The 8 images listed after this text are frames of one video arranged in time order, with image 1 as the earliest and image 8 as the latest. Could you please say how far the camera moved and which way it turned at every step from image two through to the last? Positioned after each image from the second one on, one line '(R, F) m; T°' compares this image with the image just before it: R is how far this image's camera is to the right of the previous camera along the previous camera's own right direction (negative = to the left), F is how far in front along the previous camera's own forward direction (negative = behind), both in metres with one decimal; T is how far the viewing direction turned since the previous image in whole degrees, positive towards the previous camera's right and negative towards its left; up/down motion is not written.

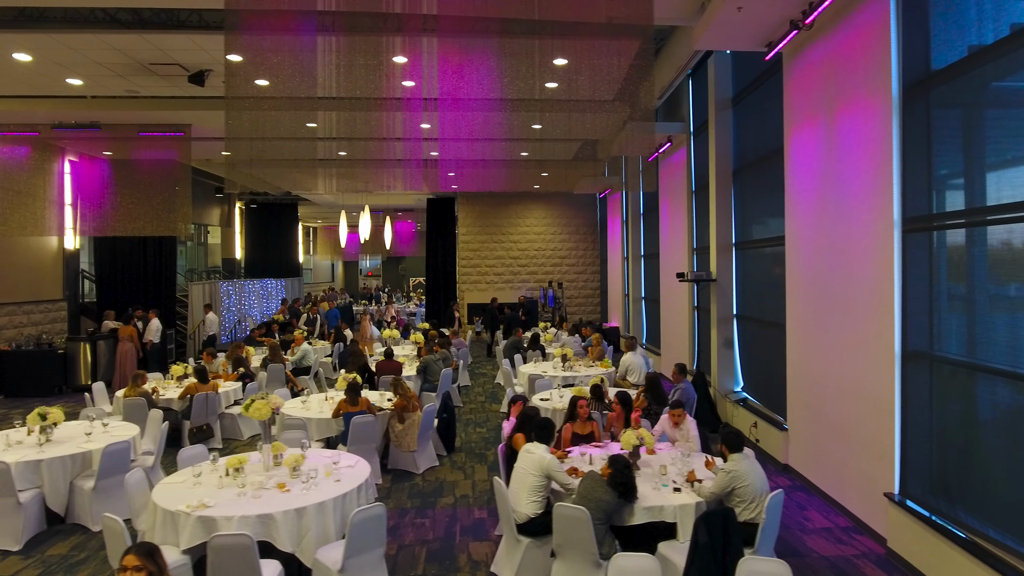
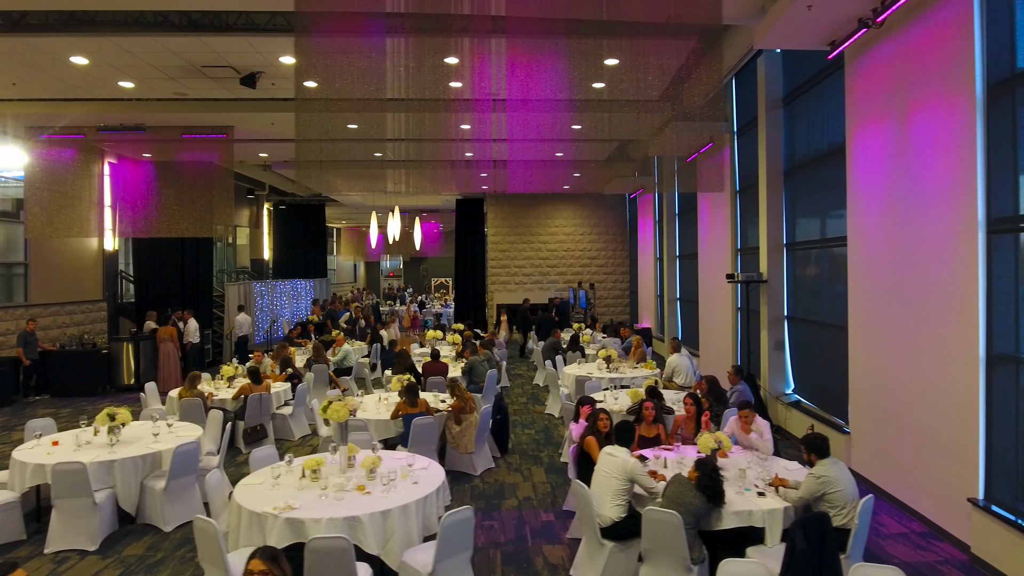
(-0.5, 0.0) m; -1°
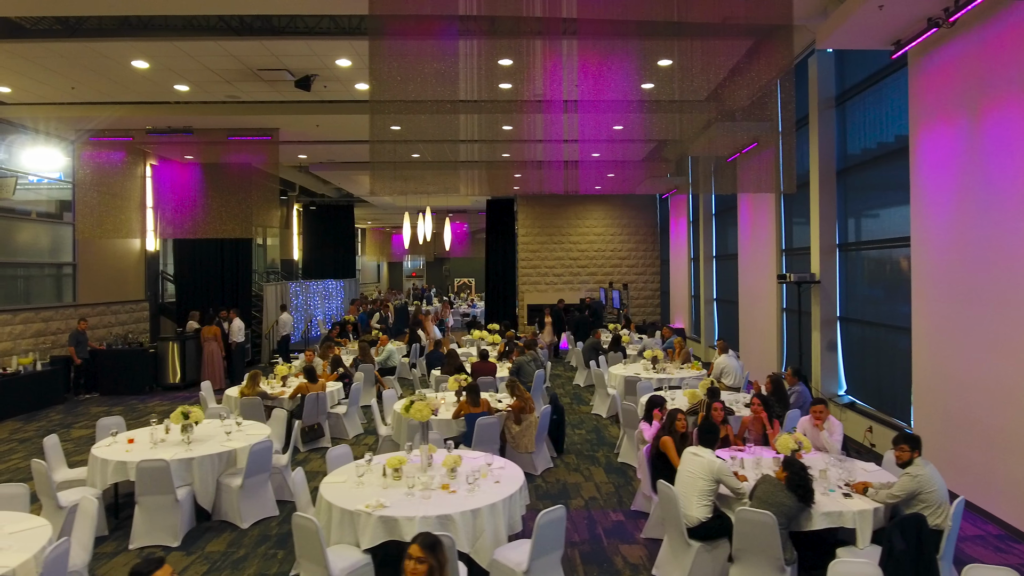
(-0.5, 0.0) m; -1°
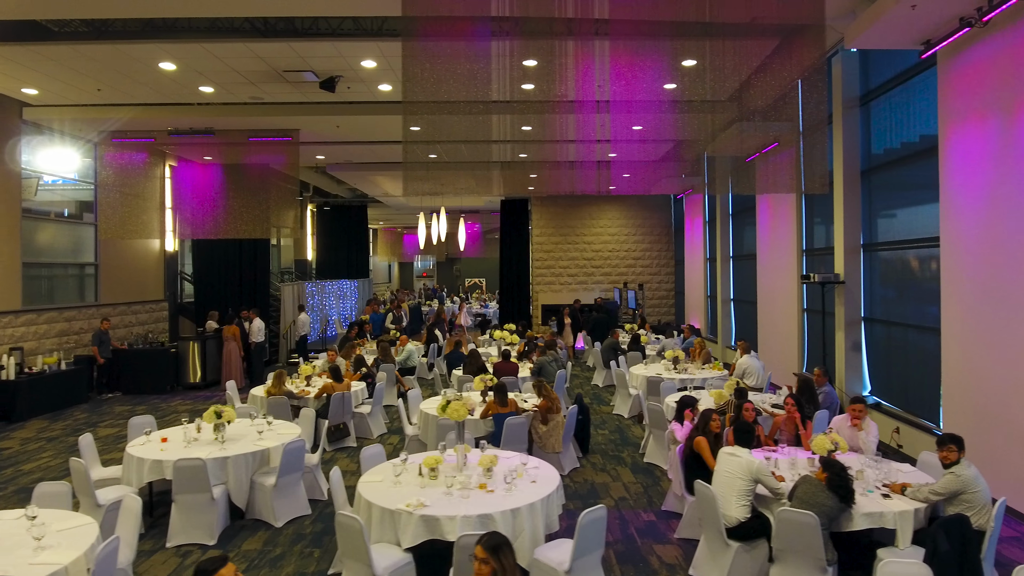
(-0.2, 0.0) m; -1°
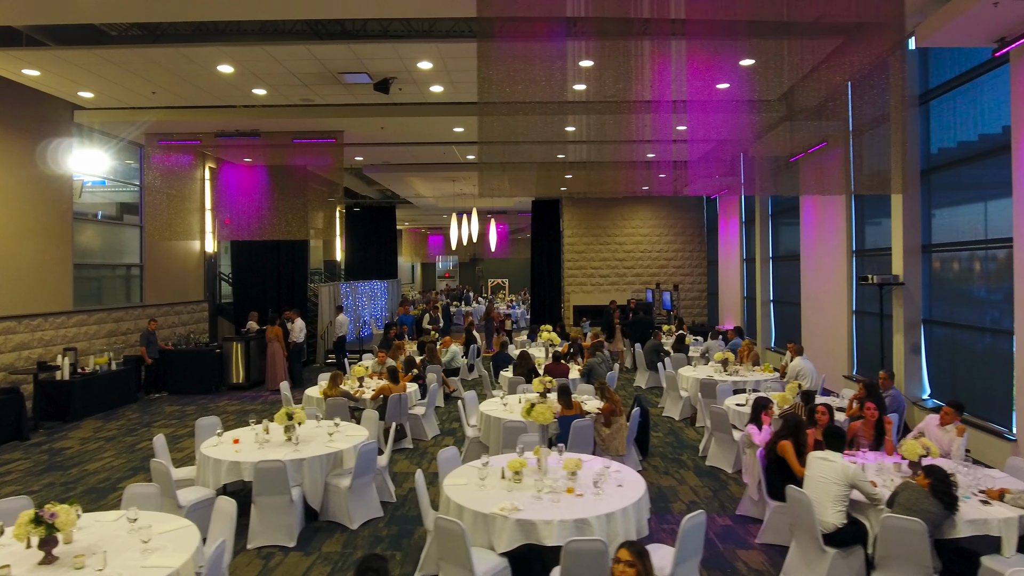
(-0.6, 0.0) m; -1°
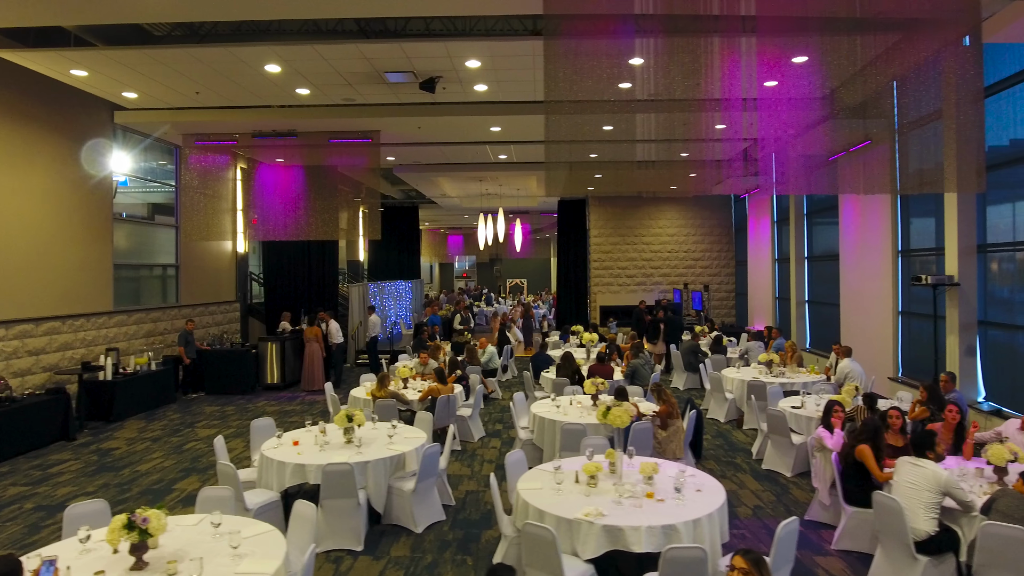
(-0.5, +0.1) m; -1°
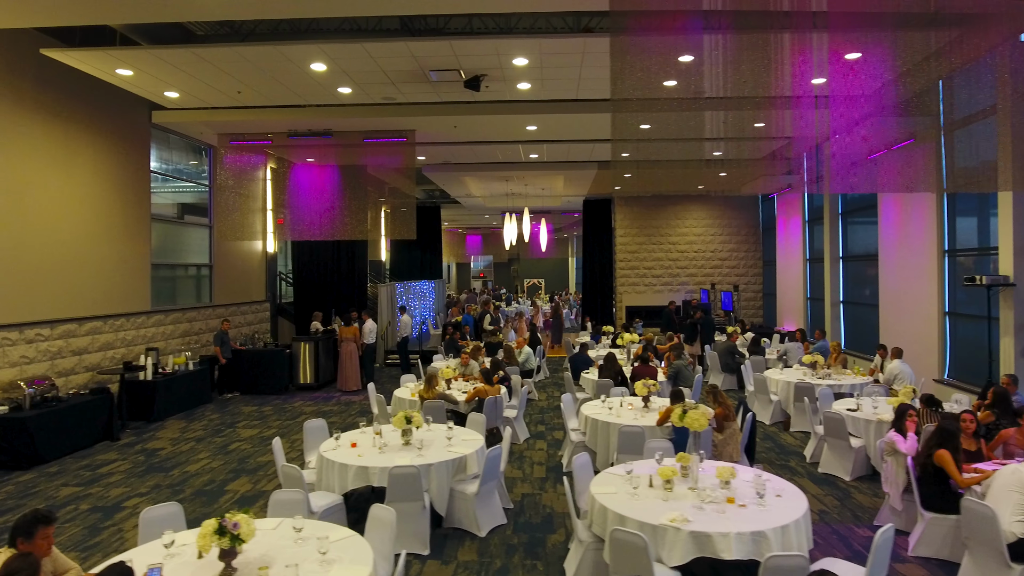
(-0.5, +0.1) m; -1°
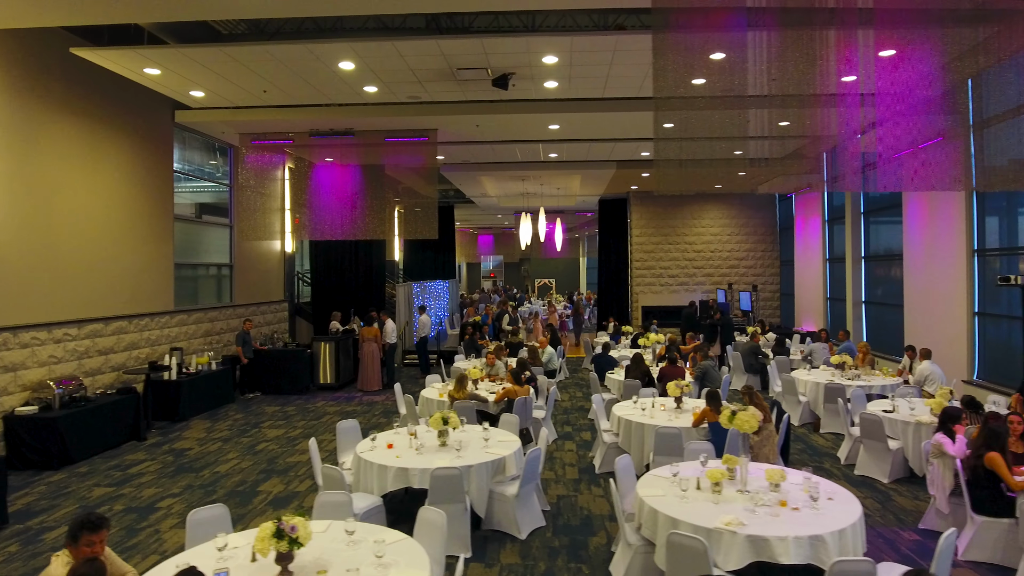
(-0.3, +0.1) m; 0°
